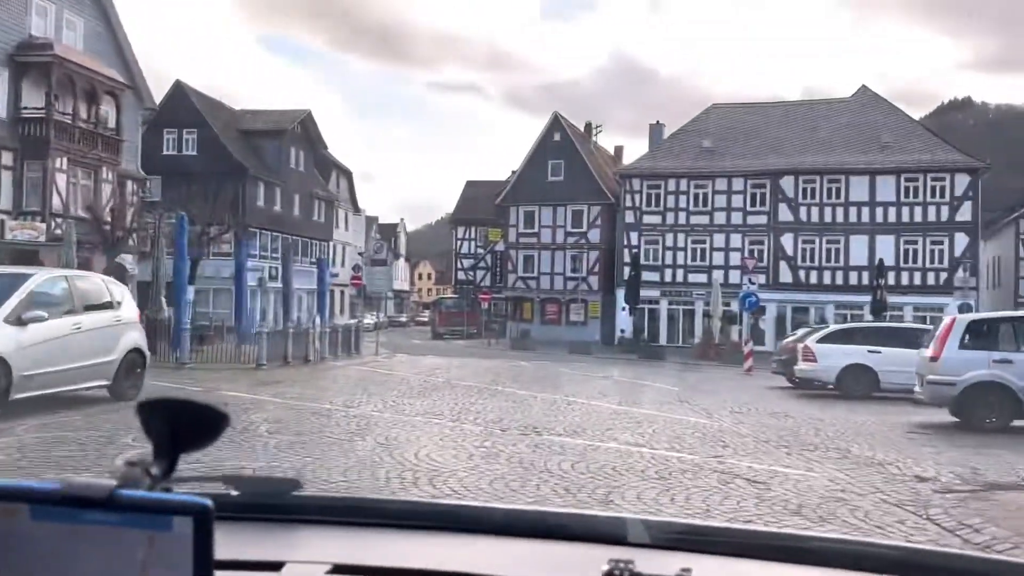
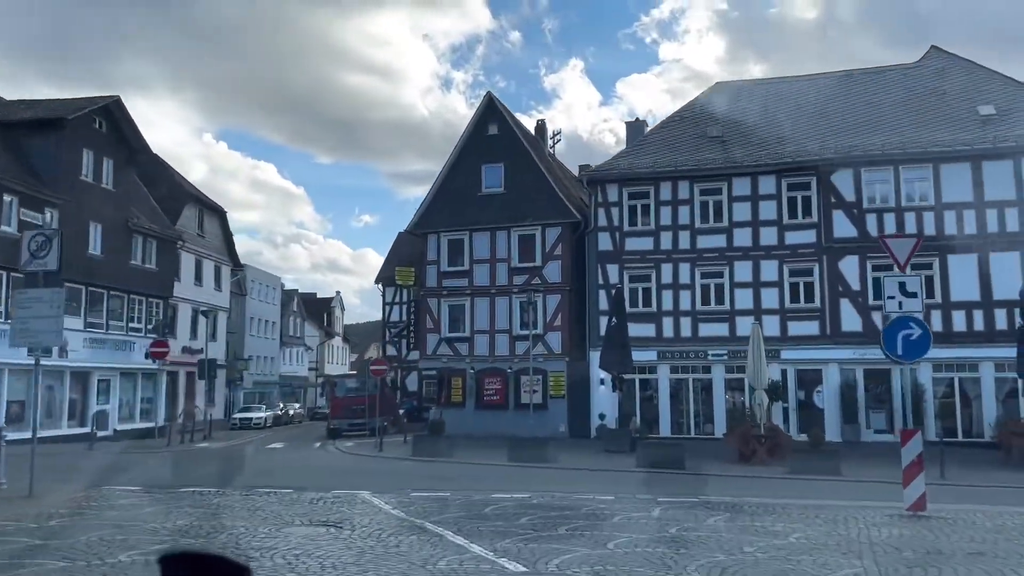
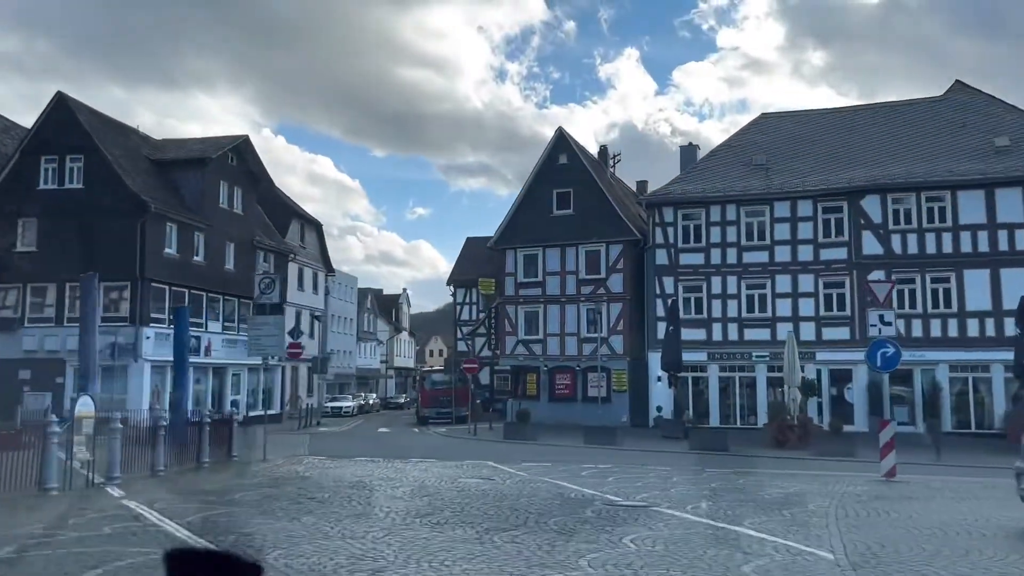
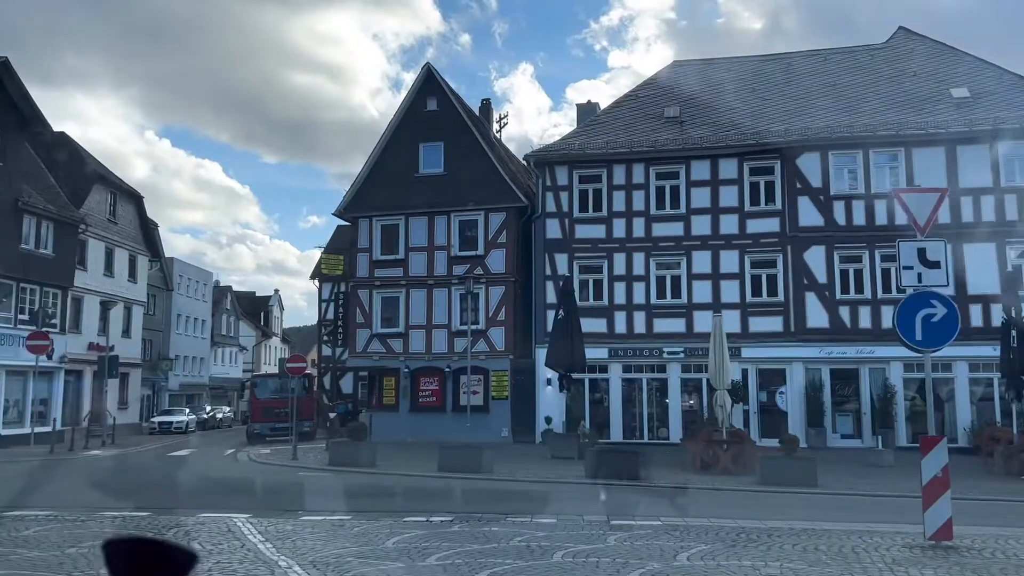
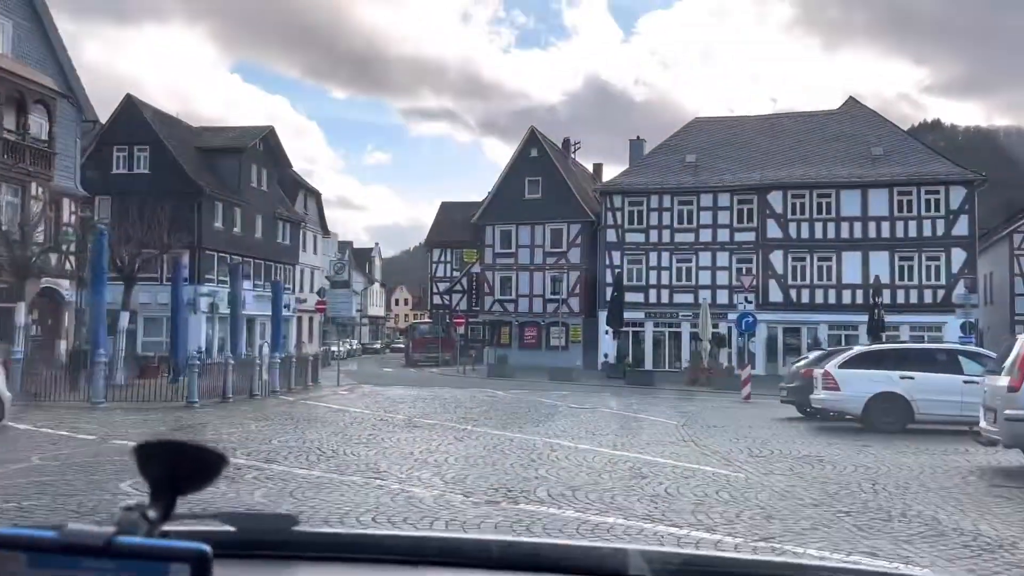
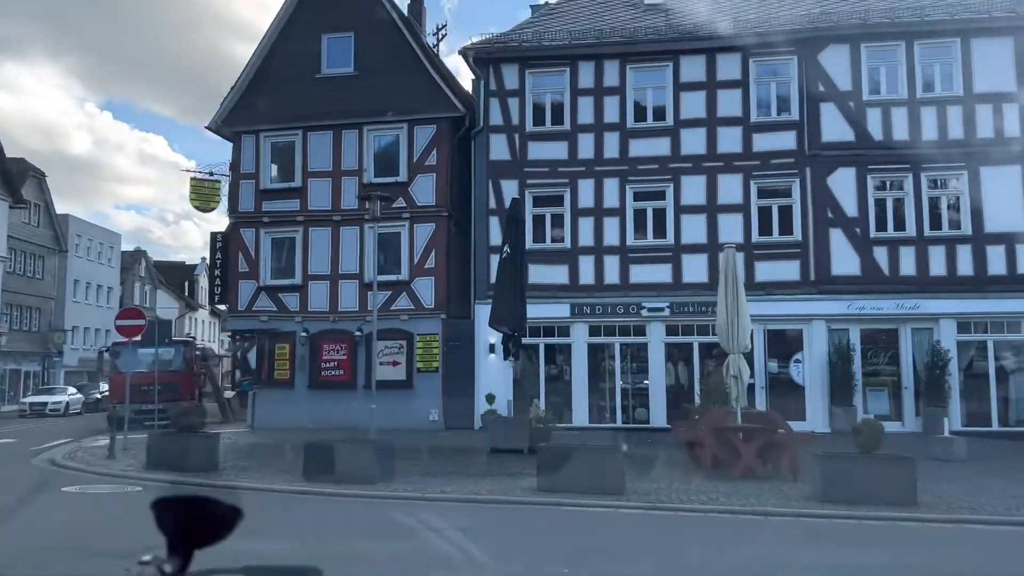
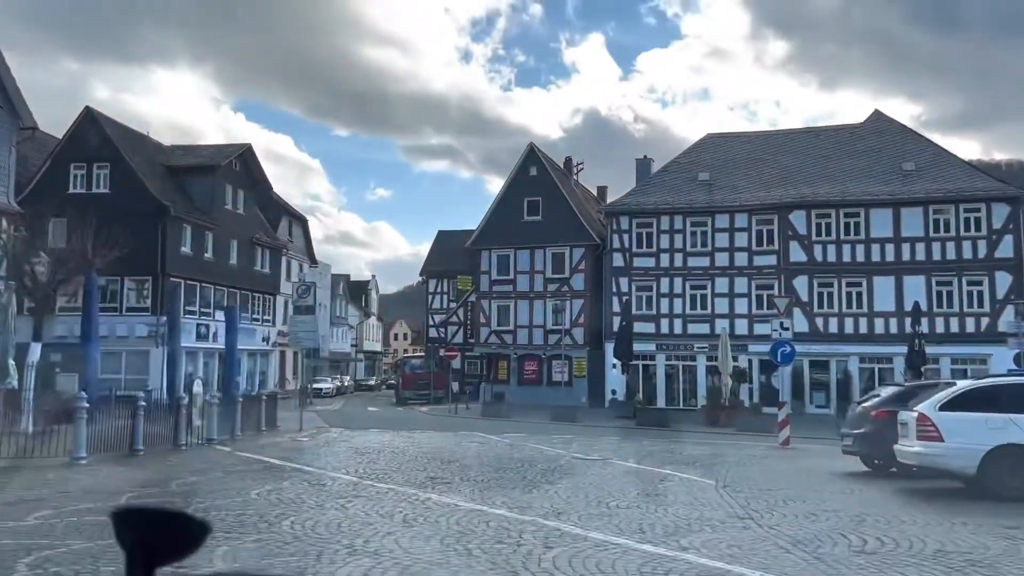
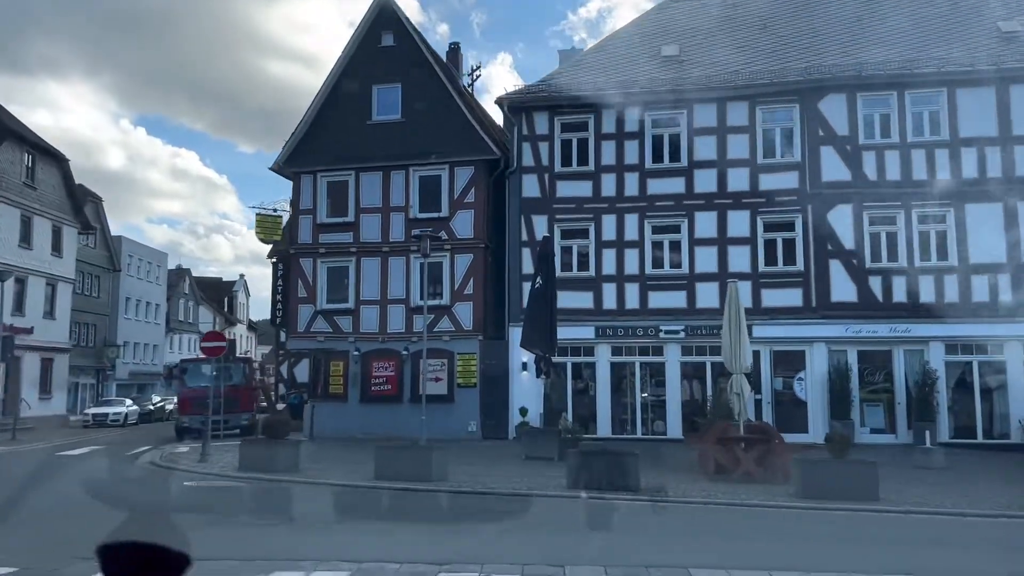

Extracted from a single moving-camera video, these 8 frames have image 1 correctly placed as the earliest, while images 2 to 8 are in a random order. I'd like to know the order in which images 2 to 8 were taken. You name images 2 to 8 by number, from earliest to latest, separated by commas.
5, 7, 3, 2, 4, 8, 6
